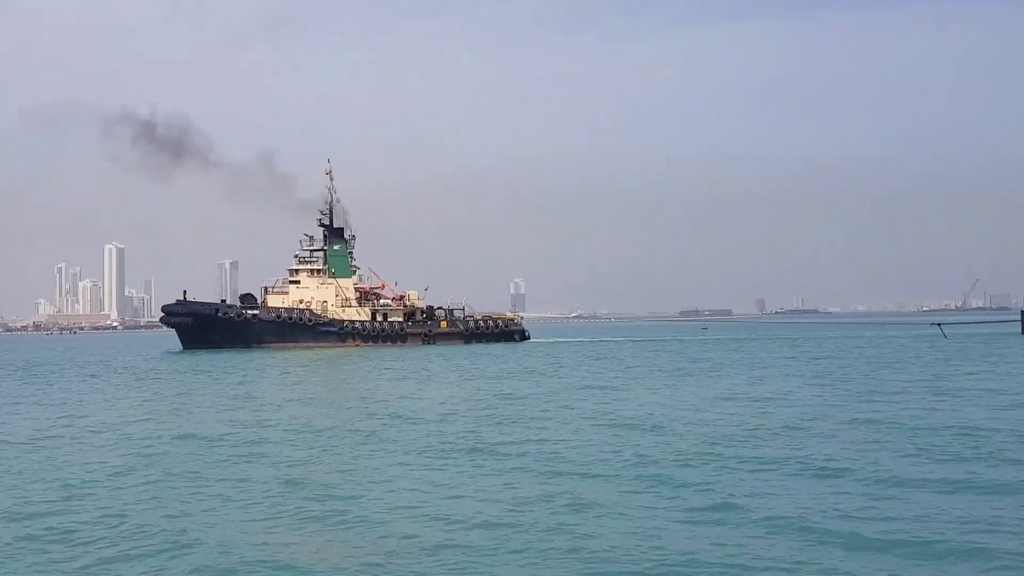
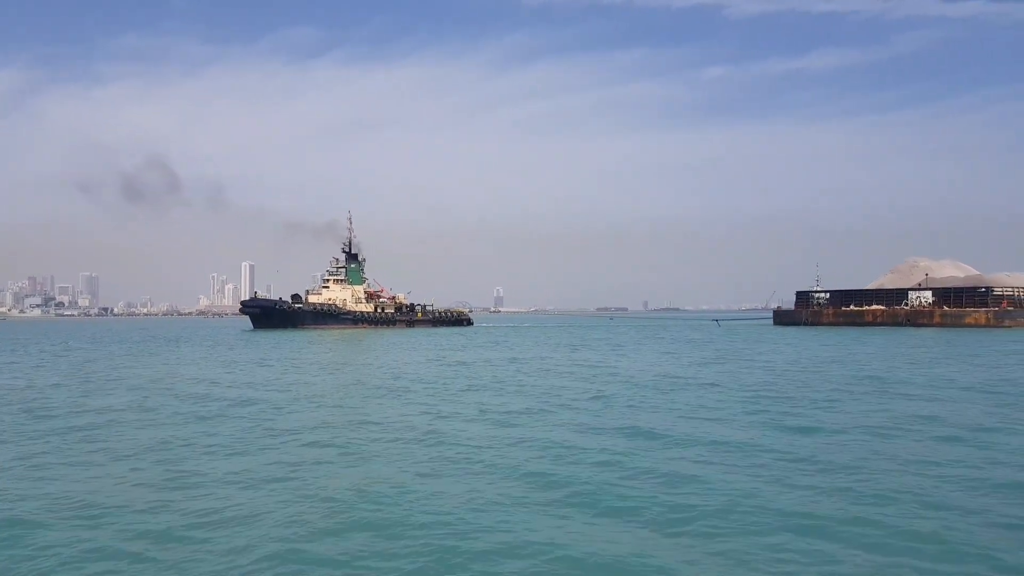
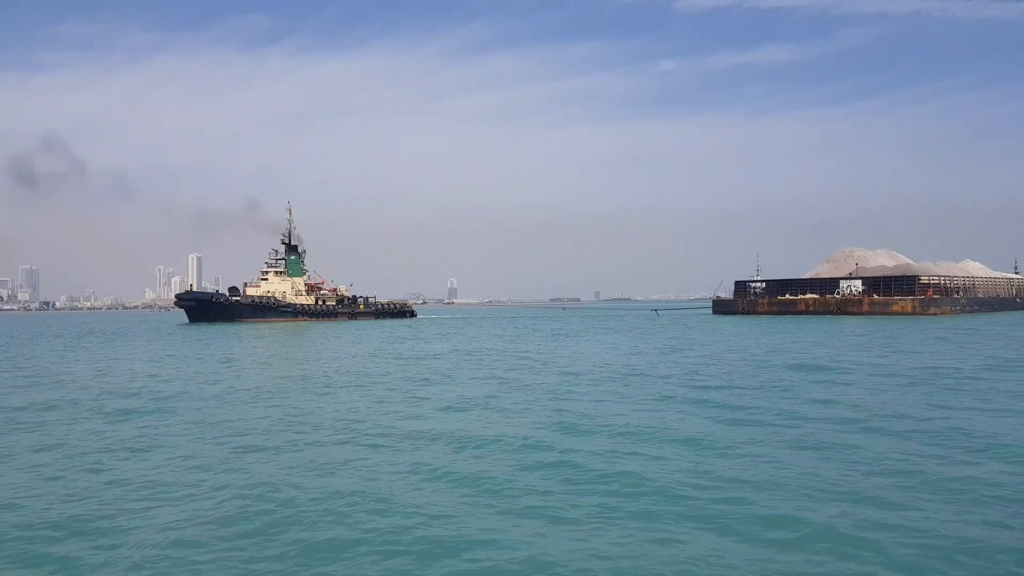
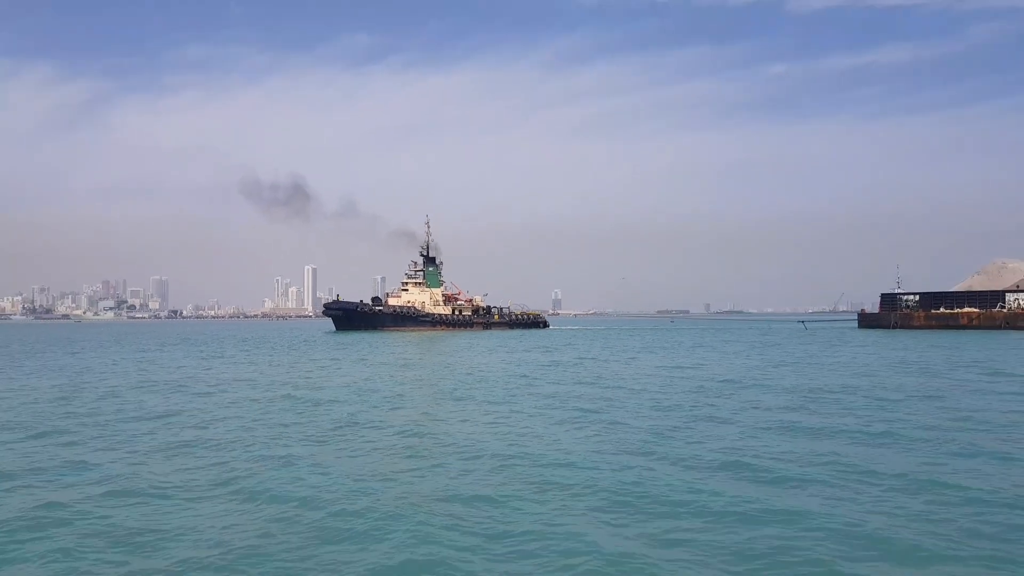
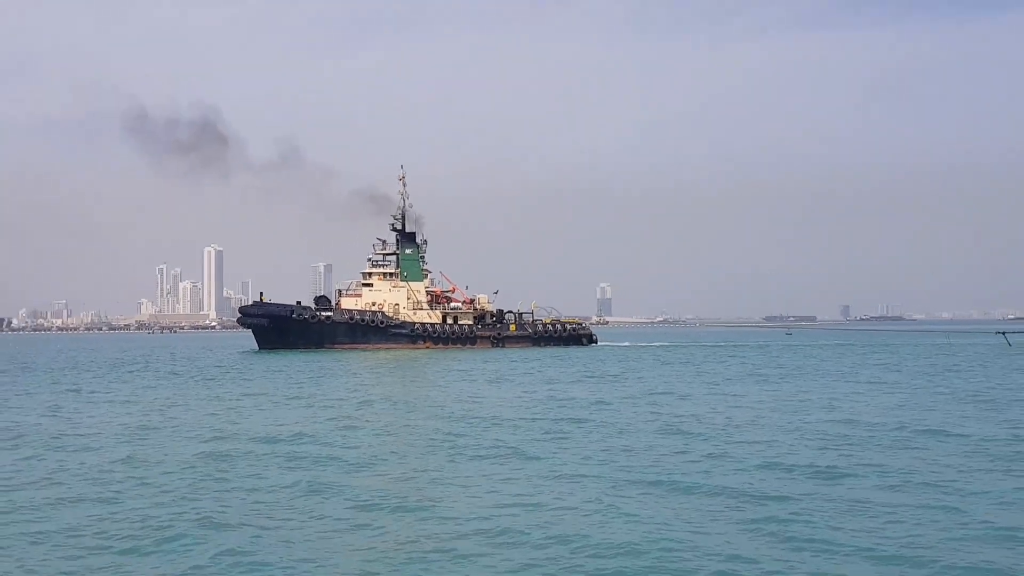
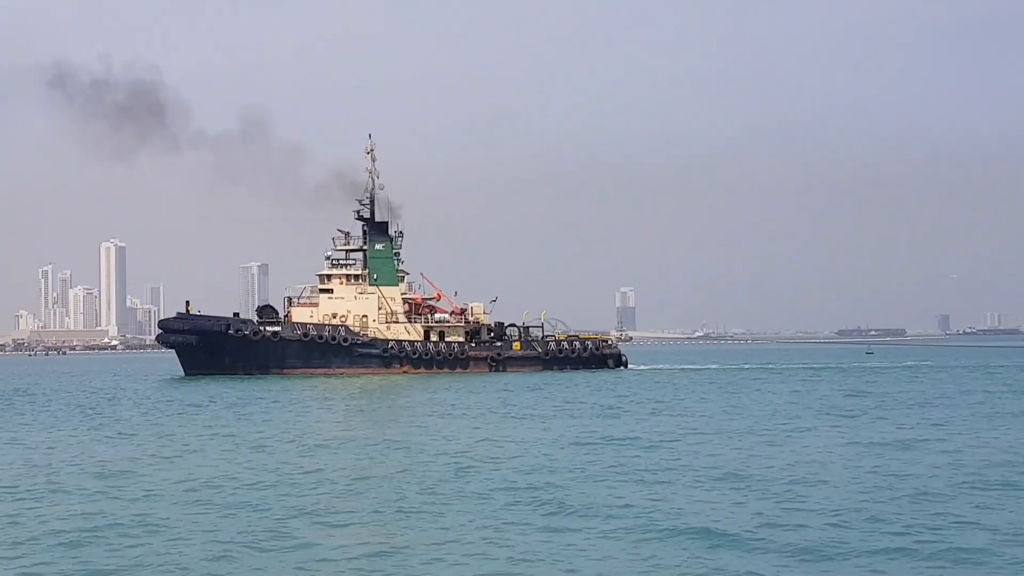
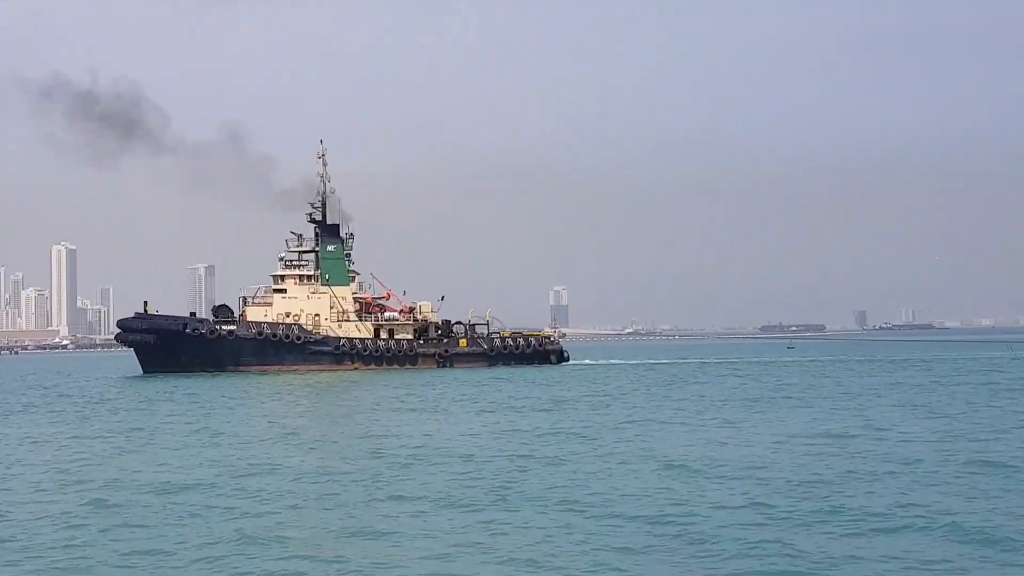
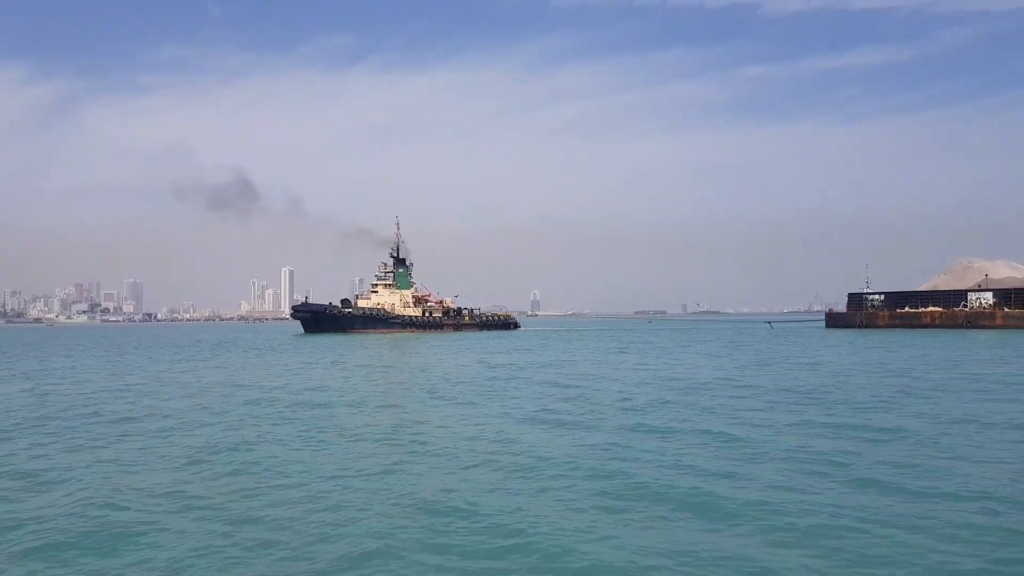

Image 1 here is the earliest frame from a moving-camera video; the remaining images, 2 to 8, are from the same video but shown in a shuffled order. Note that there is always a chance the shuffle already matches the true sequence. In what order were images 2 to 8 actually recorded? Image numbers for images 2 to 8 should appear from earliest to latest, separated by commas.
7, 6, 5, 4, 8, 2, 3
